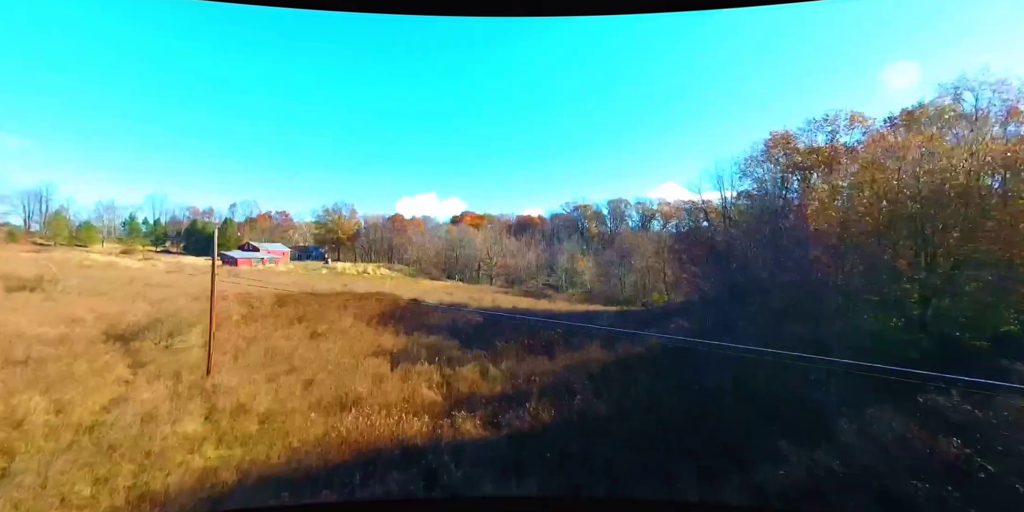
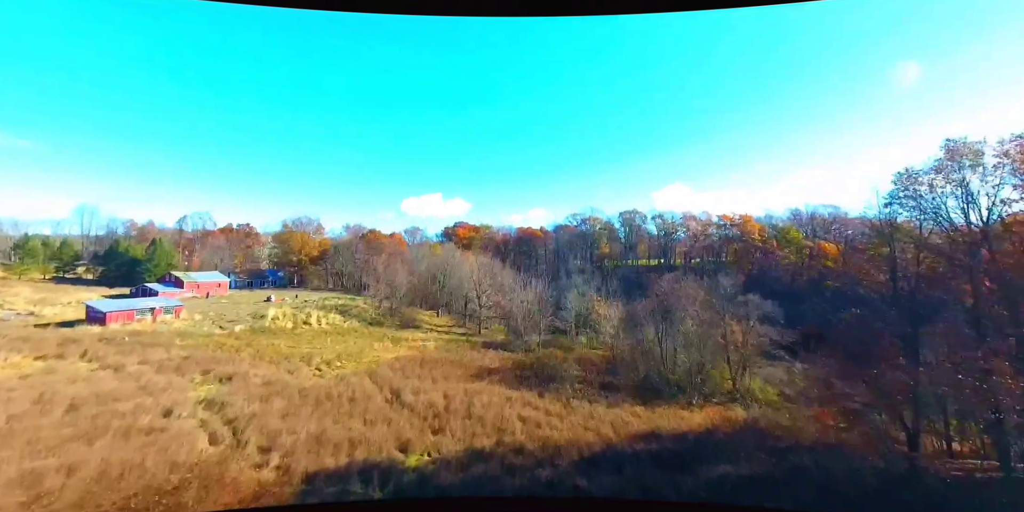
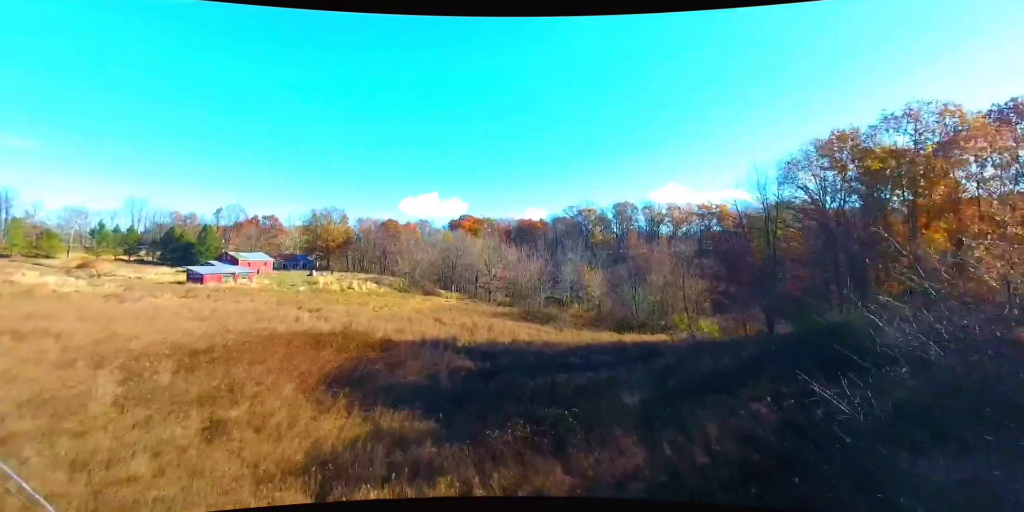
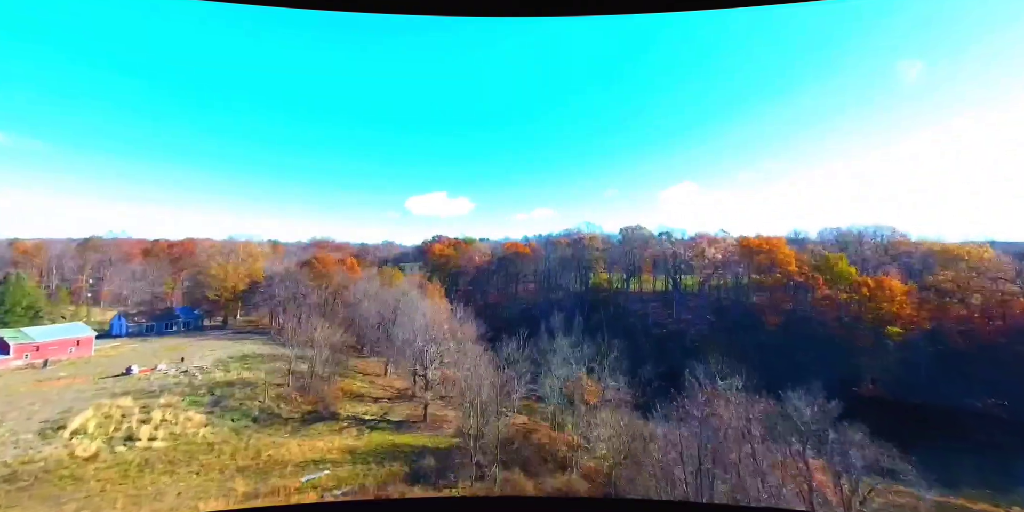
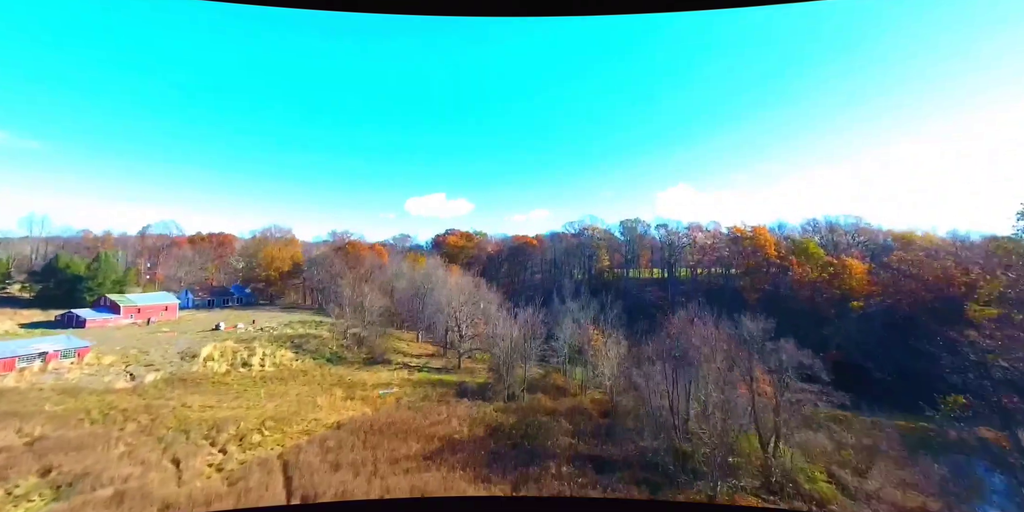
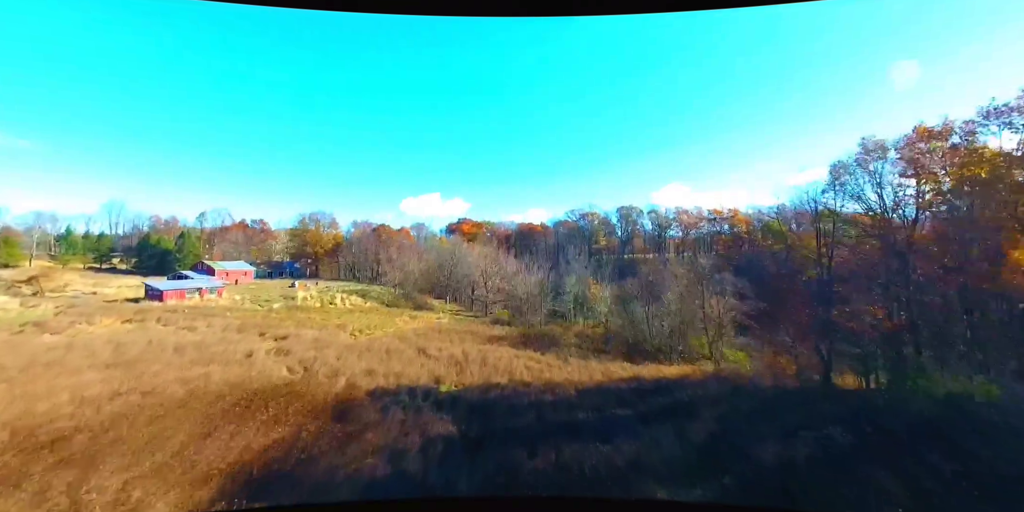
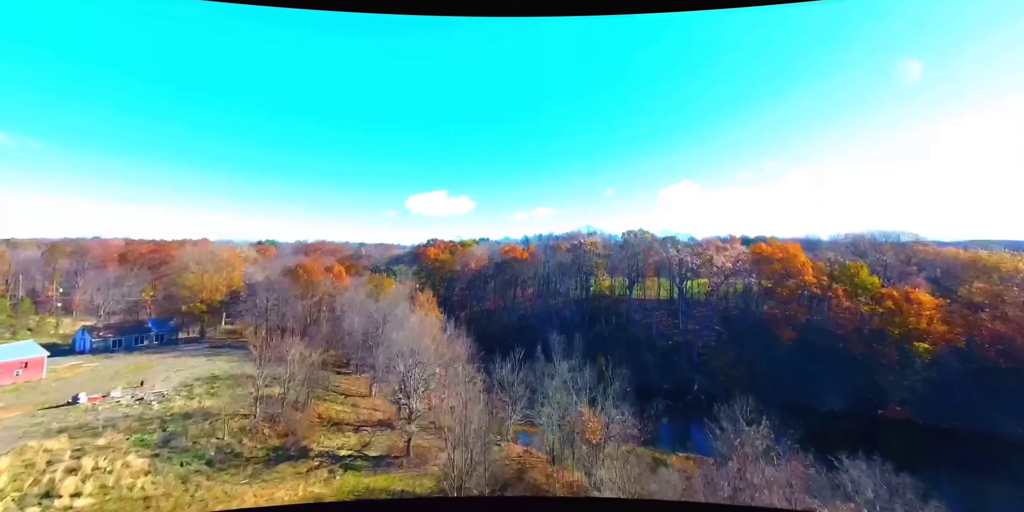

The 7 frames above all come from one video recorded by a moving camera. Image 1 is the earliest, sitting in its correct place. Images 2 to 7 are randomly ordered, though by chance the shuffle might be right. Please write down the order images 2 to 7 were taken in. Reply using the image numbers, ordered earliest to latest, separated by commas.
3, 6, 2, 5, 4, 7
